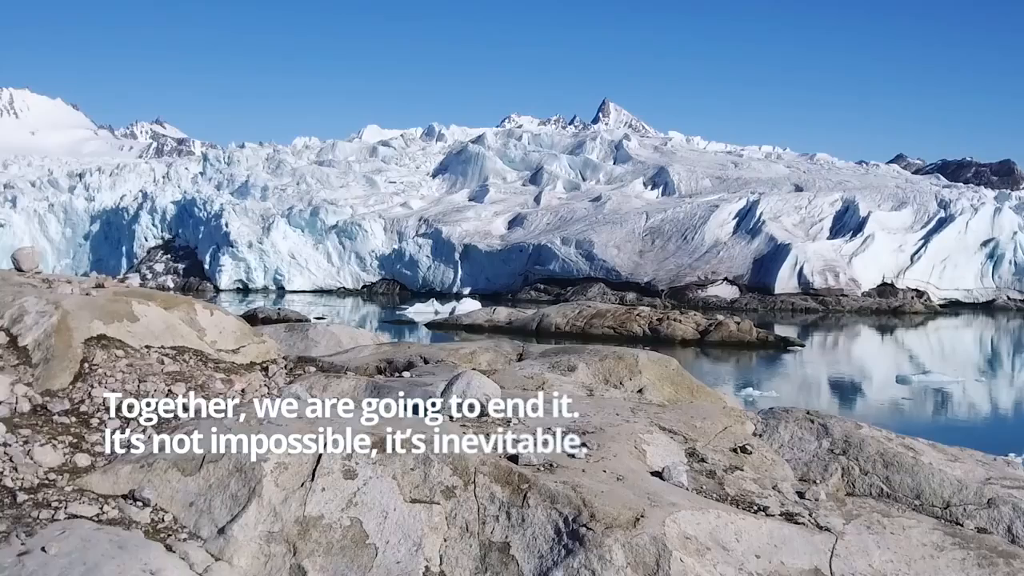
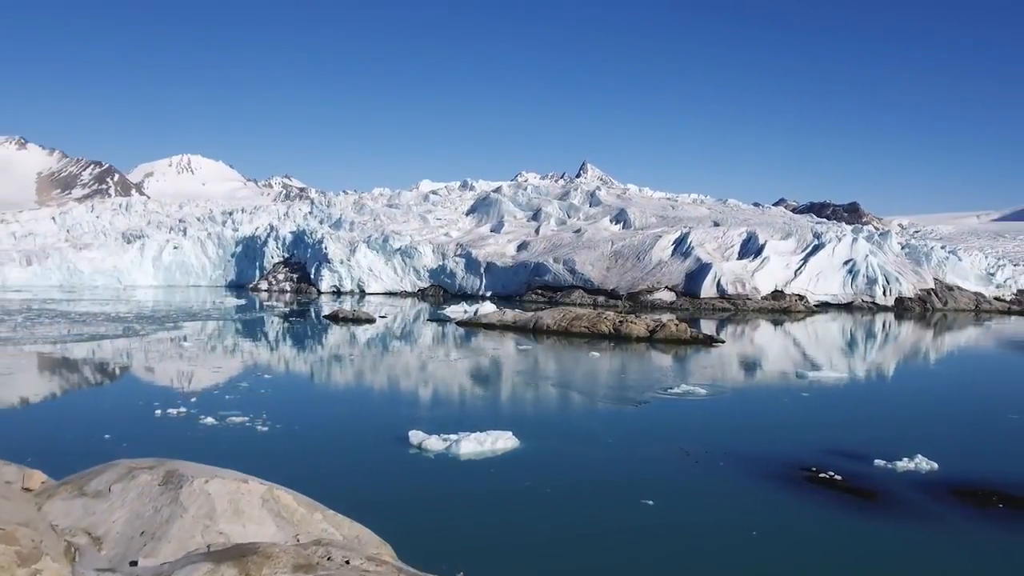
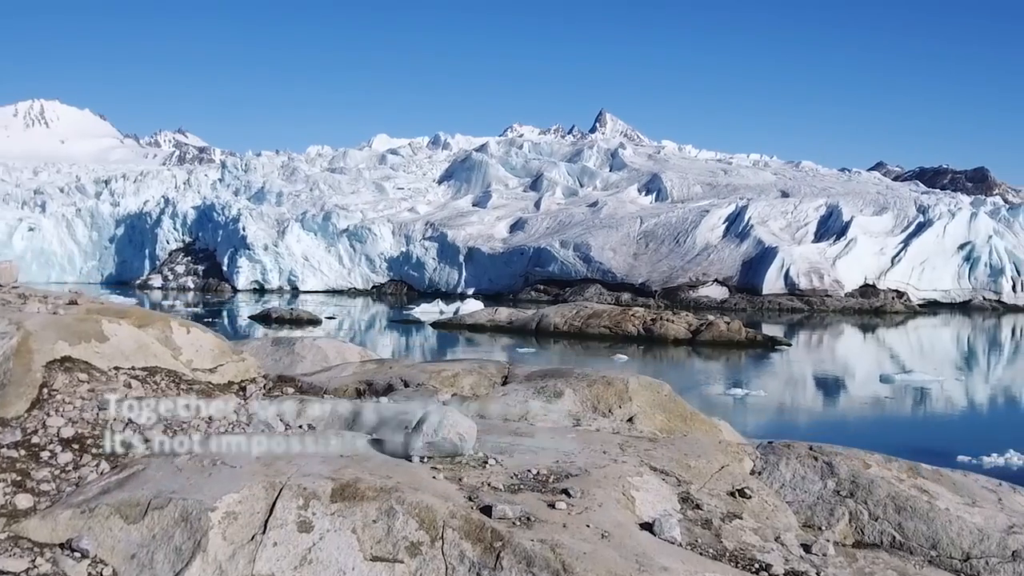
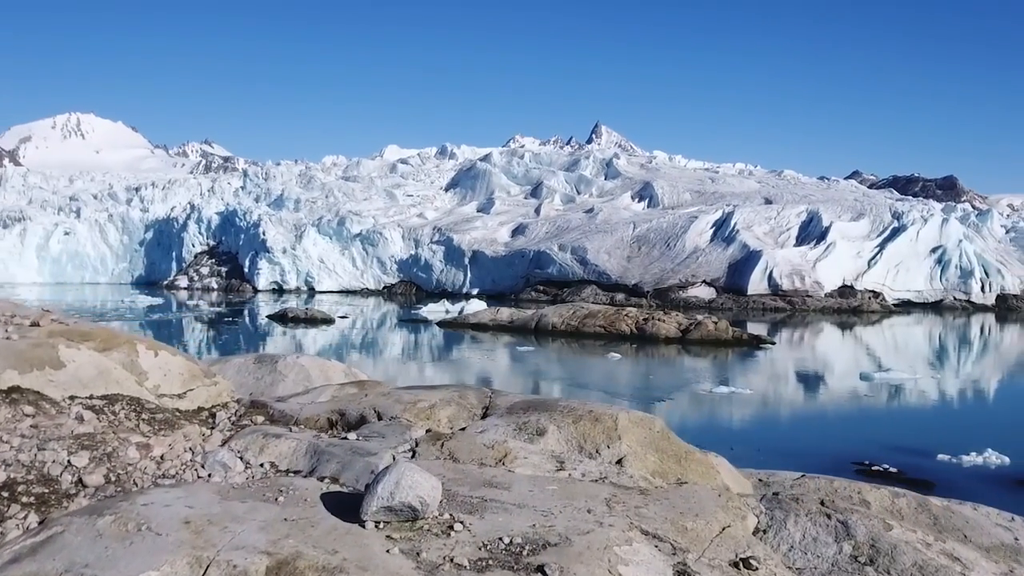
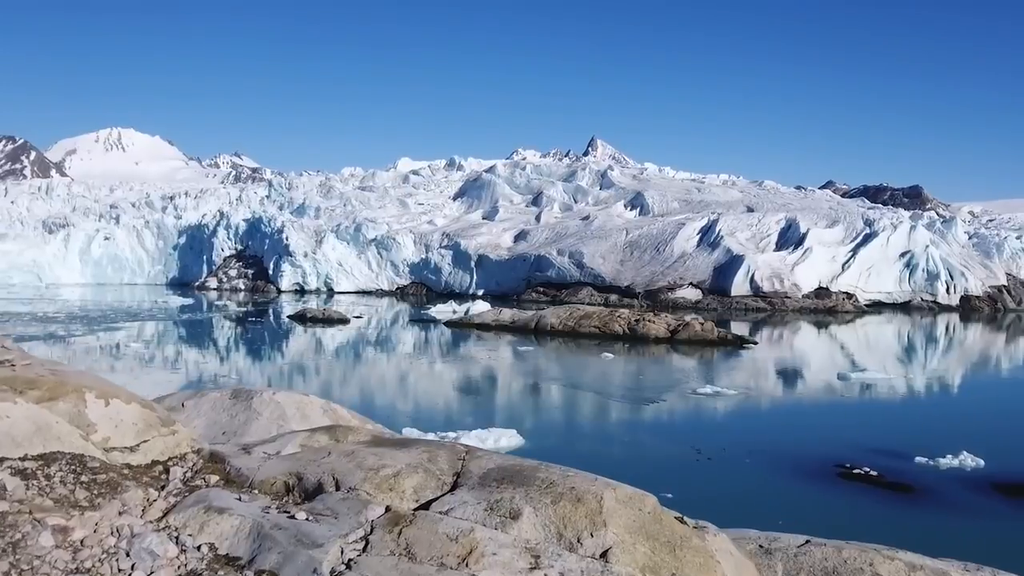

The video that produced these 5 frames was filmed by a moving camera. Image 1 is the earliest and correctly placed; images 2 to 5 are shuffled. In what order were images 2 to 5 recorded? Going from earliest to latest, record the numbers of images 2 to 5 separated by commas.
3, 4, 5, 2
